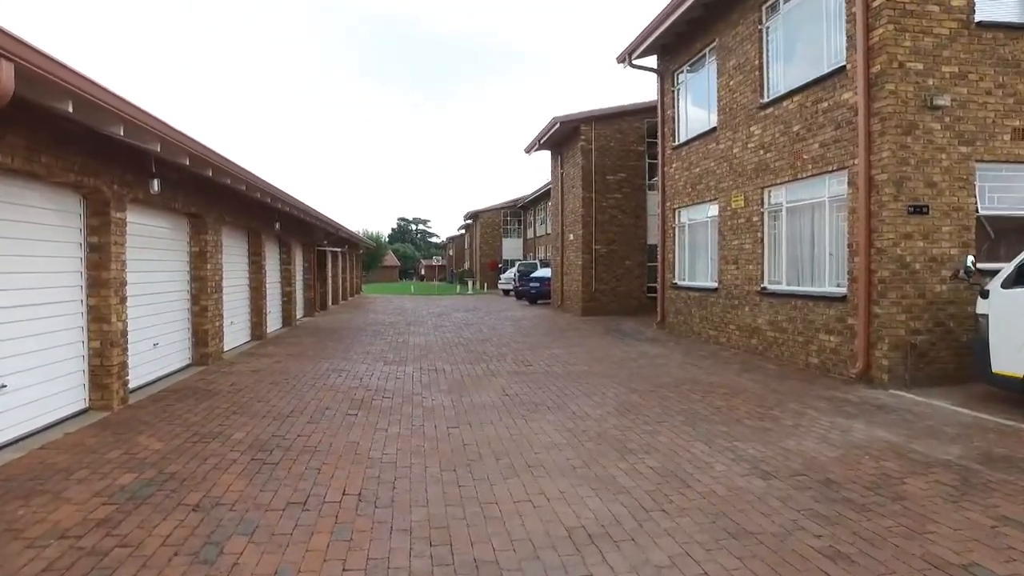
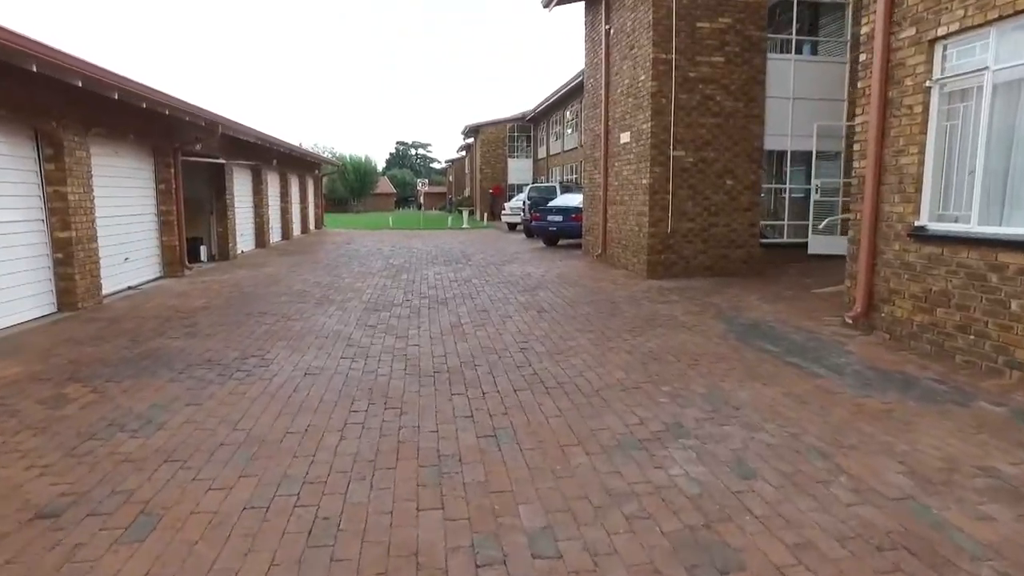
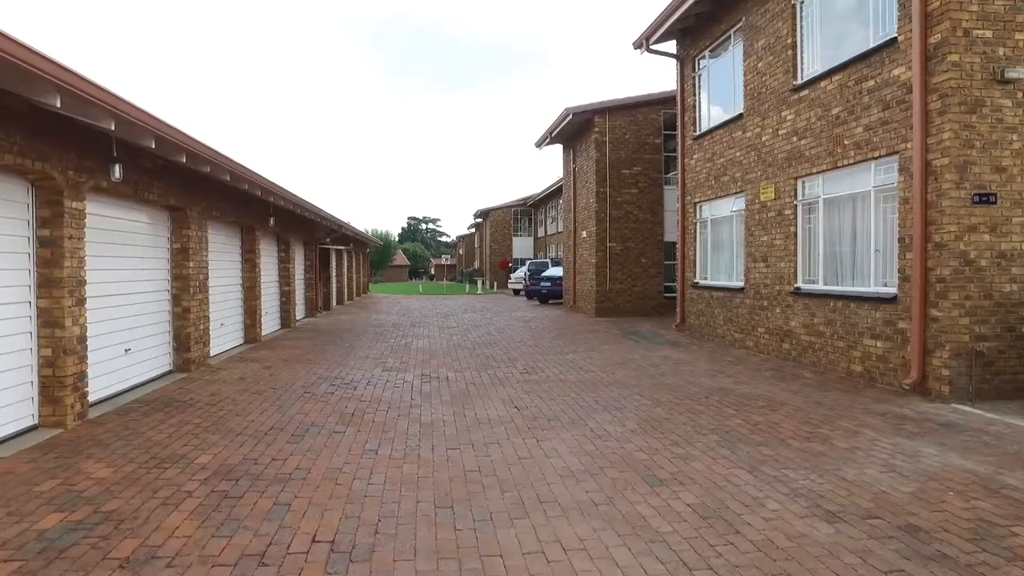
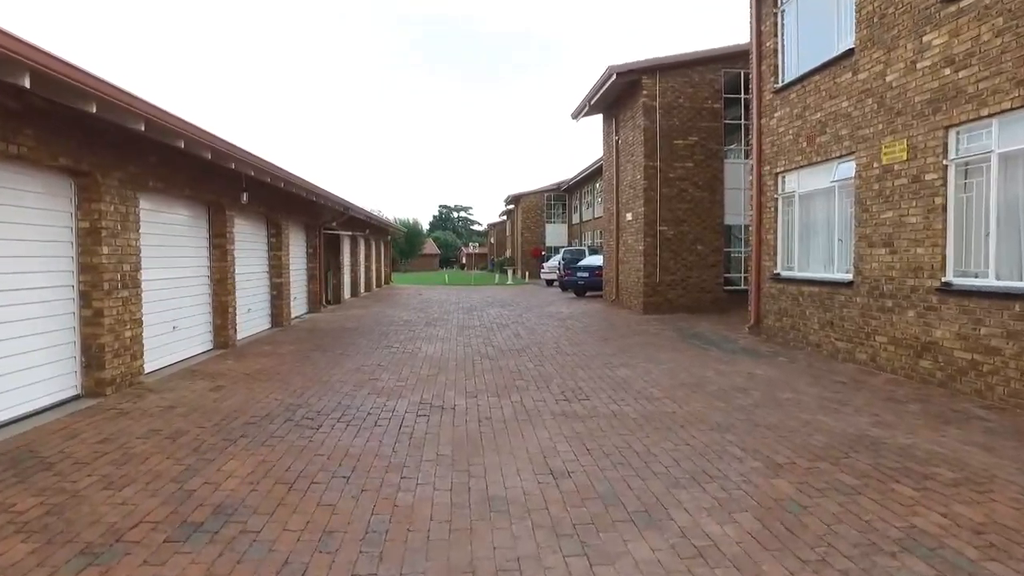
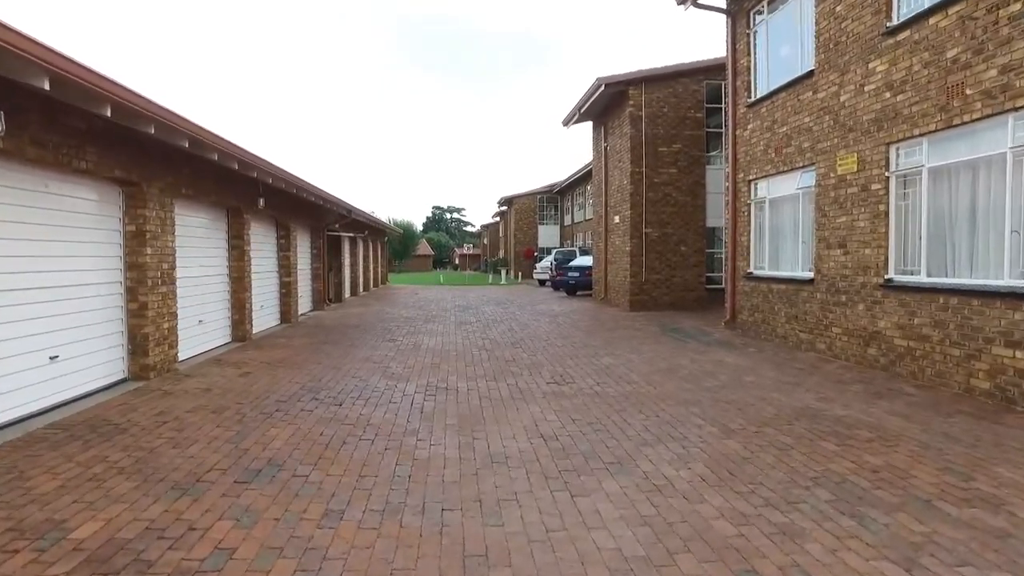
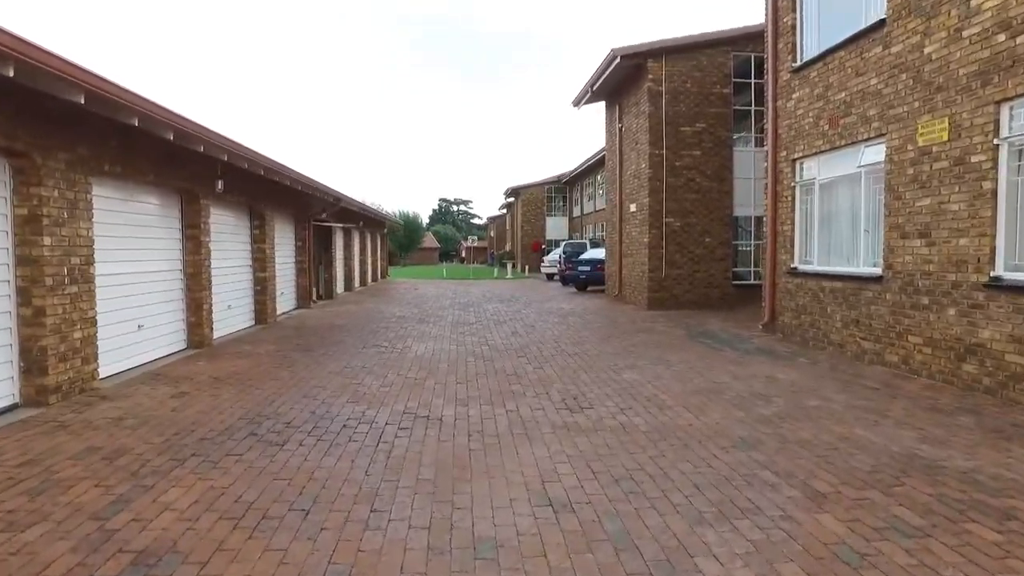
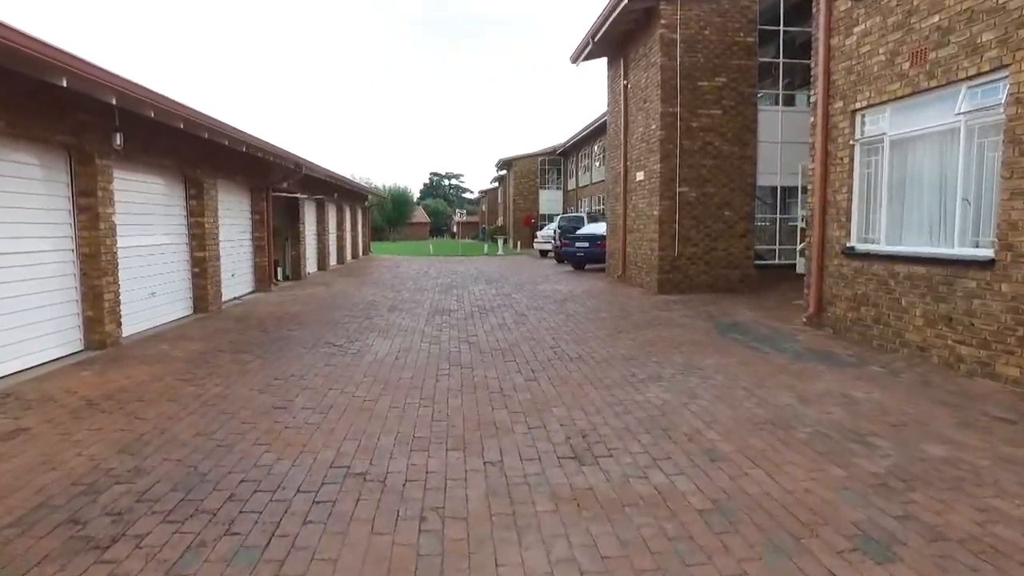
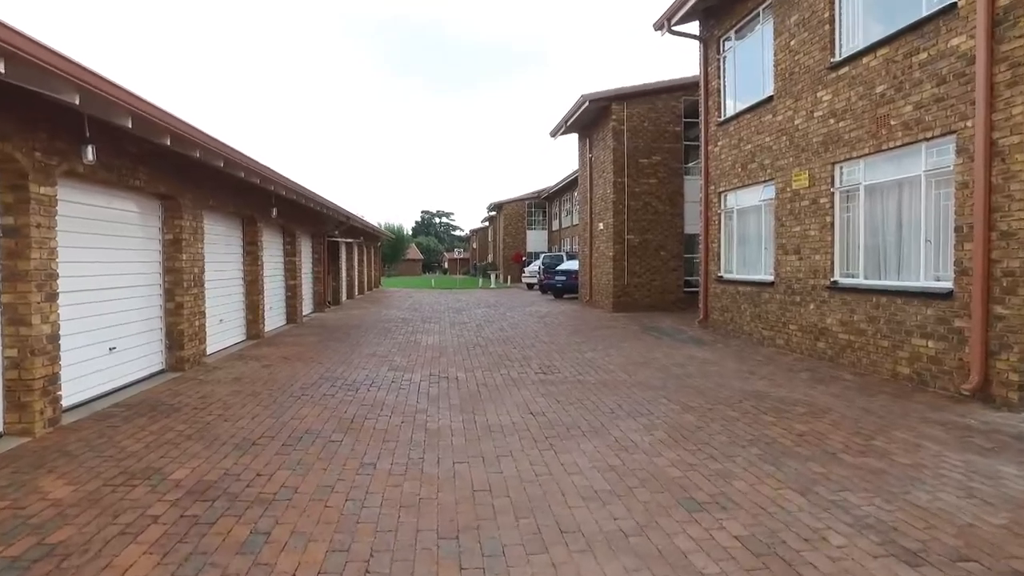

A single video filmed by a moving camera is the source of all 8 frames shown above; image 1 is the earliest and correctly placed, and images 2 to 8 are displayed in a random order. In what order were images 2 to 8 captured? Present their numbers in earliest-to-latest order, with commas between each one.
3, 8, 5, 4, 6, 7, 2
